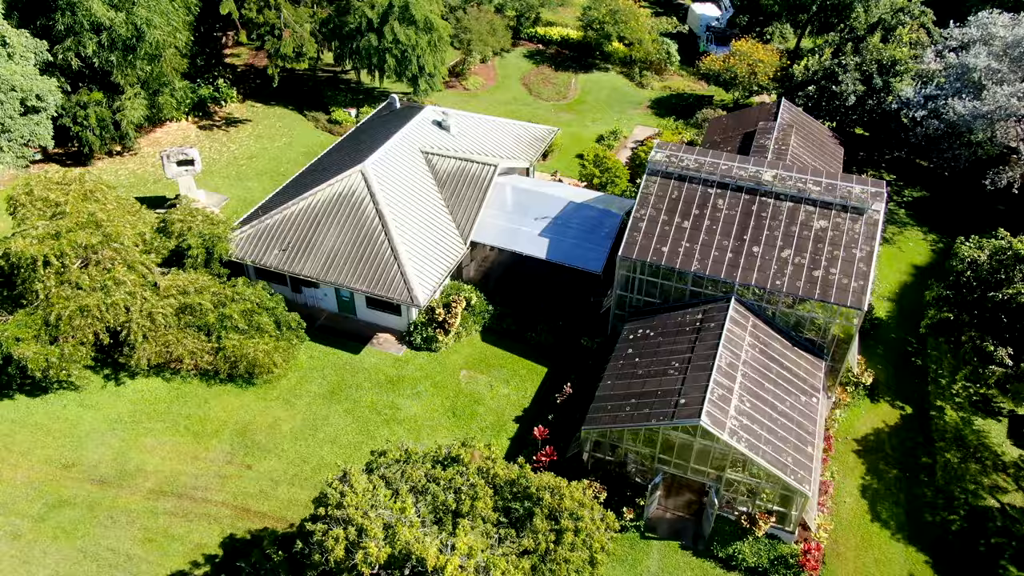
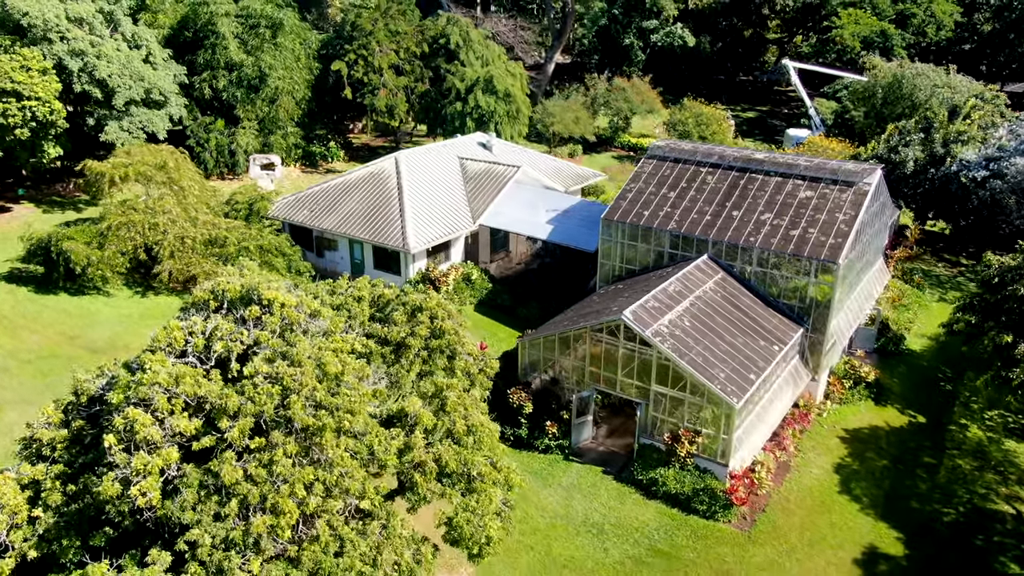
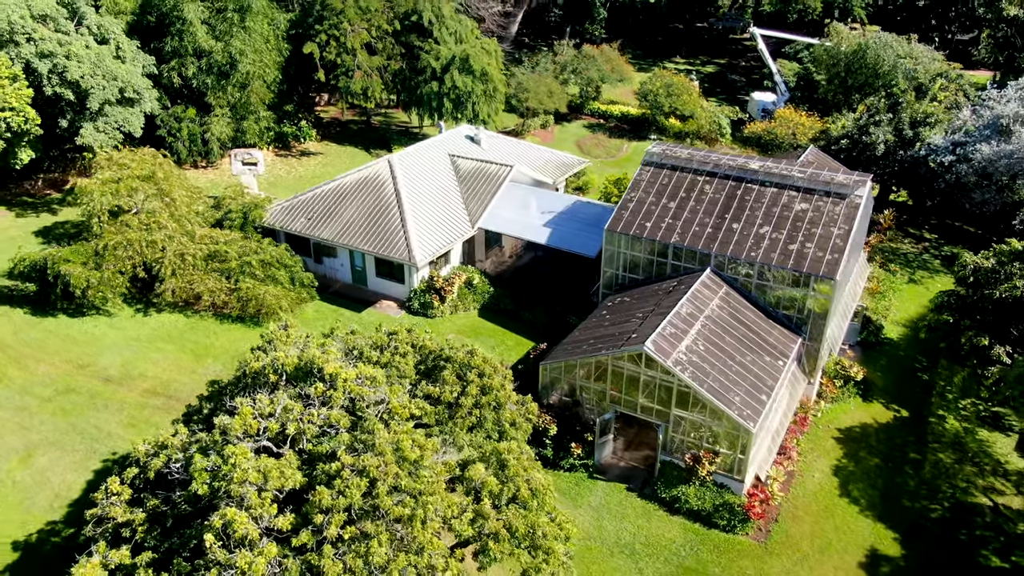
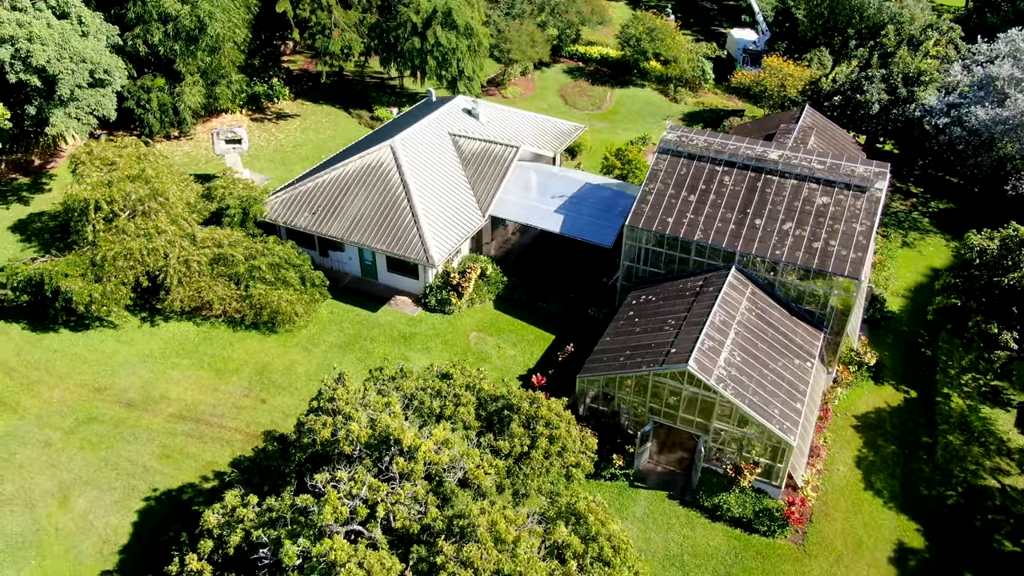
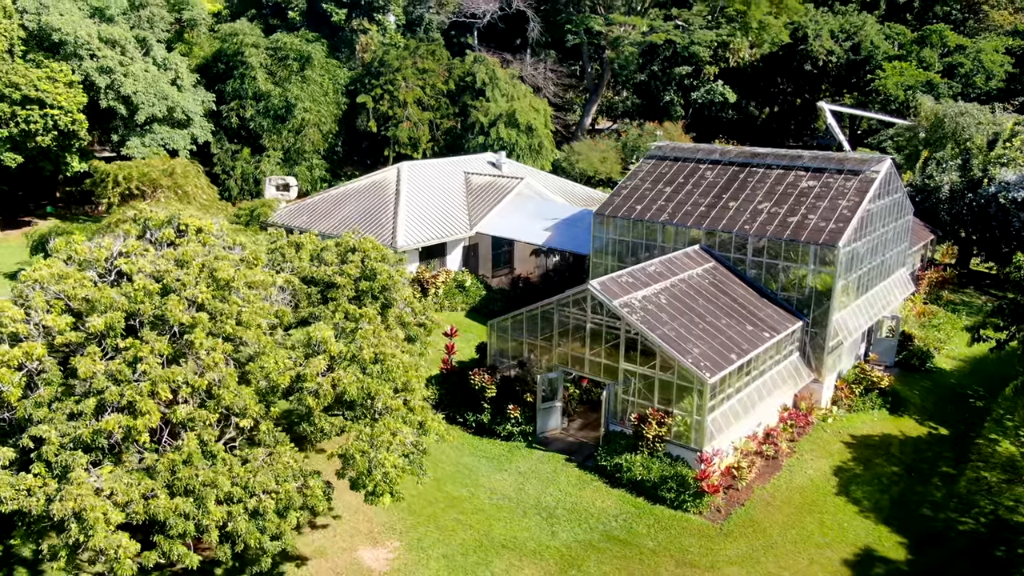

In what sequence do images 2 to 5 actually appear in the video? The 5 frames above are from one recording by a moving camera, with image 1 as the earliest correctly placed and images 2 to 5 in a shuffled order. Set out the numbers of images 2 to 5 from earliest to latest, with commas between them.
4, 3, 2, 5
